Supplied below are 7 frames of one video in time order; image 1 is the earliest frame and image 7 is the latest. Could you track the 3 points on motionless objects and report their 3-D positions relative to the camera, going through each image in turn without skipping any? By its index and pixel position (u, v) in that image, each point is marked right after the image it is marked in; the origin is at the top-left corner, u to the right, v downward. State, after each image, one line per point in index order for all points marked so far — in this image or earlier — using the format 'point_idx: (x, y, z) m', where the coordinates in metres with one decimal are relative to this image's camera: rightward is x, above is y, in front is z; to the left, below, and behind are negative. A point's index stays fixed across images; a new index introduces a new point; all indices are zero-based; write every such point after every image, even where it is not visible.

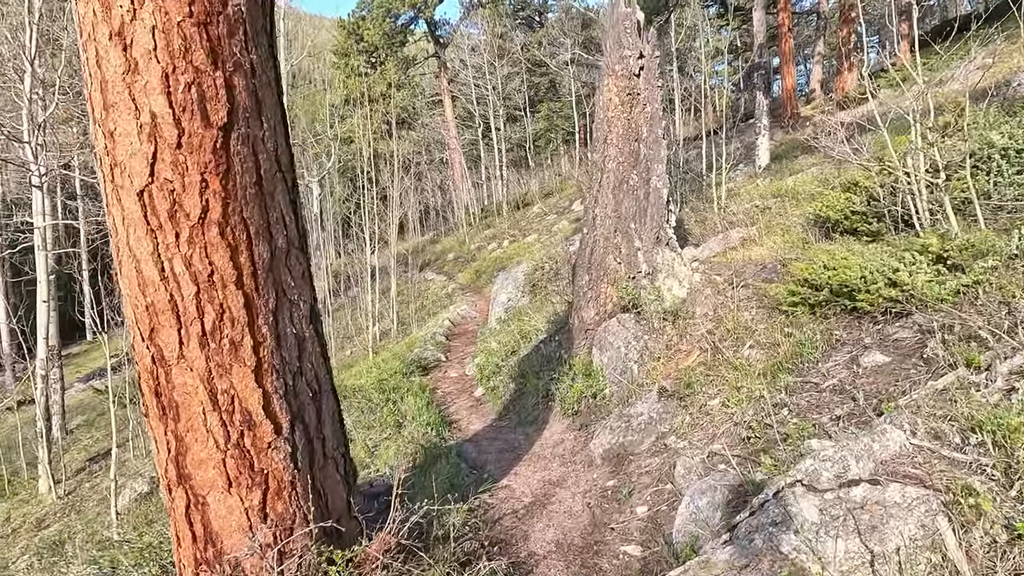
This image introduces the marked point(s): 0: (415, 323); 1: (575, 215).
0: (-1.6, -0.6, +11.2) m
1: (+1.6, +1.9, +17.7) m
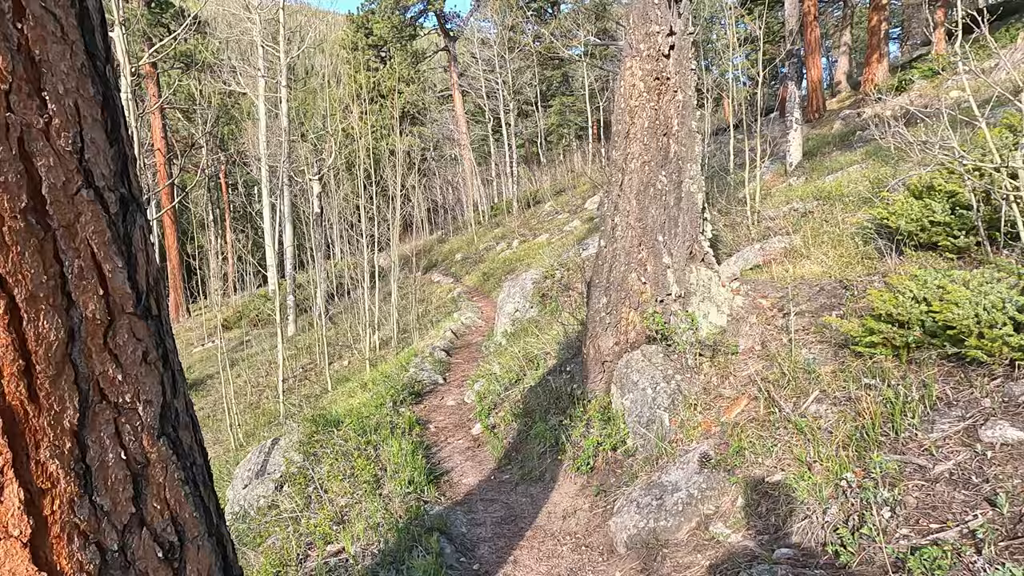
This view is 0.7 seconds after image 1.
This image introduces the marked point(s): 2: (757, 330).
0: (-1.5, -0.7, +10.5) m
1: (+1.9, +1.9, +16.9) m
2: (+1.2, -0.2, +3.4) m
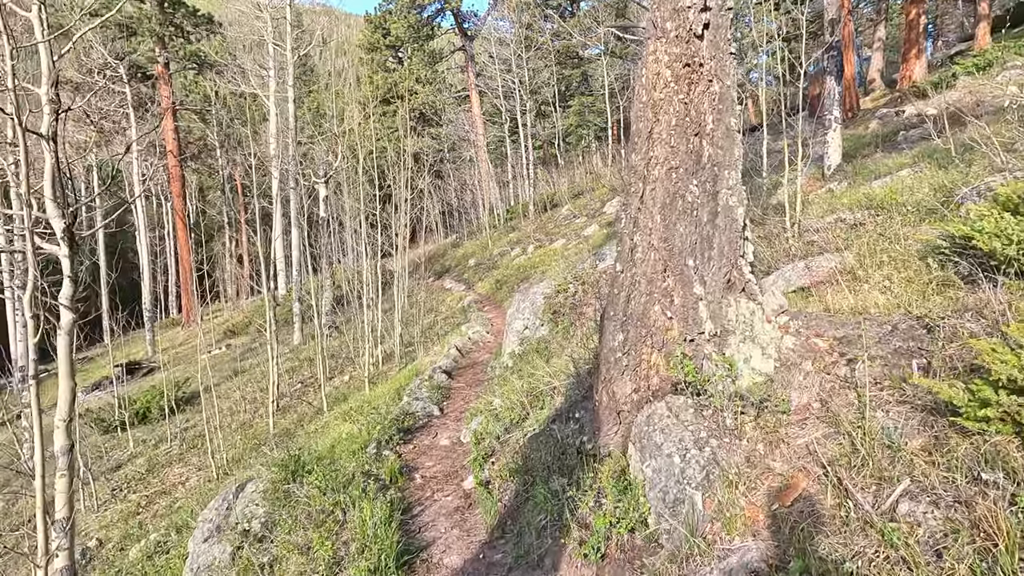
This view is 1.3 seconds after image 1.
0: (-1.3, -0.9, +9.9) m
1: (+2.3, +1.7, +16.2) m
2: (+1.2, -0.4, +2.7) m
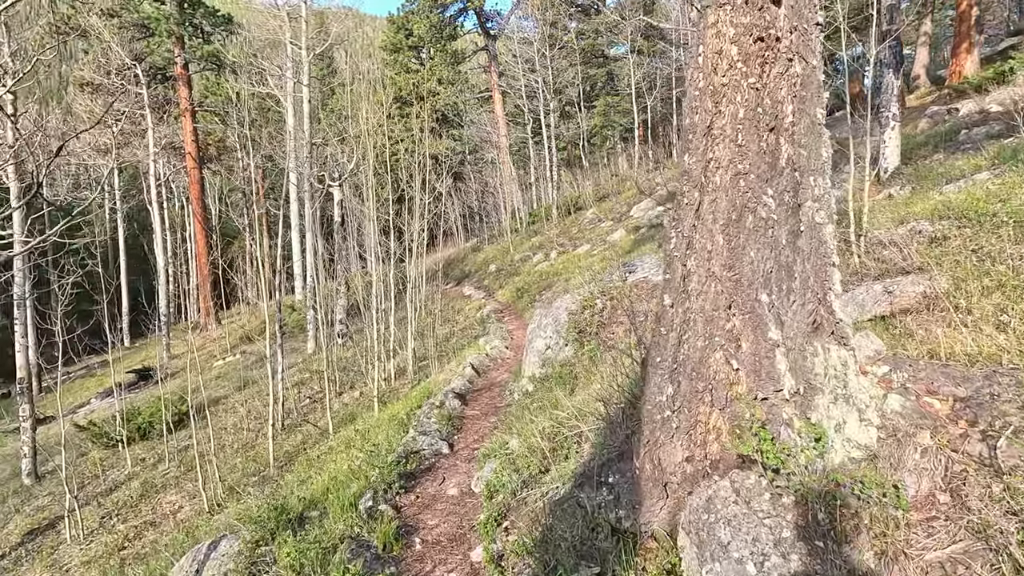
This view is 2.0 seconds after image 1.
0: (-1.0, -1.0, +9.2) m
1: (+2.8, +1.5, +15.5) m
2: (+1.3, -0.5, +2.0) m
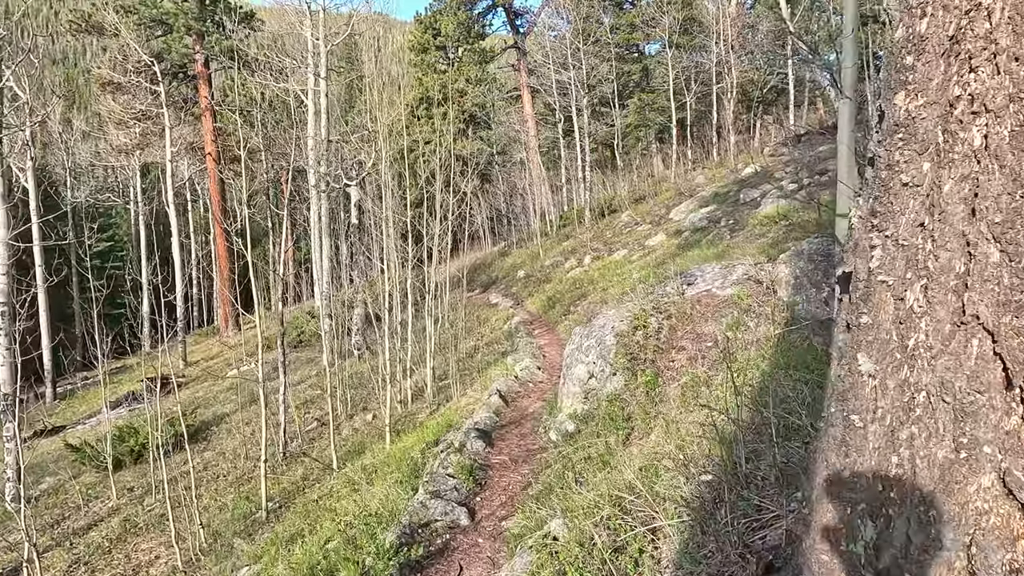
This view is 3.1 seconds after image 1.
0: (-0.6, -1.1, +8.2) m
1: (+3.5, +1.3, +14.3) m
2: (+1.4, -0.6, +0.8) m
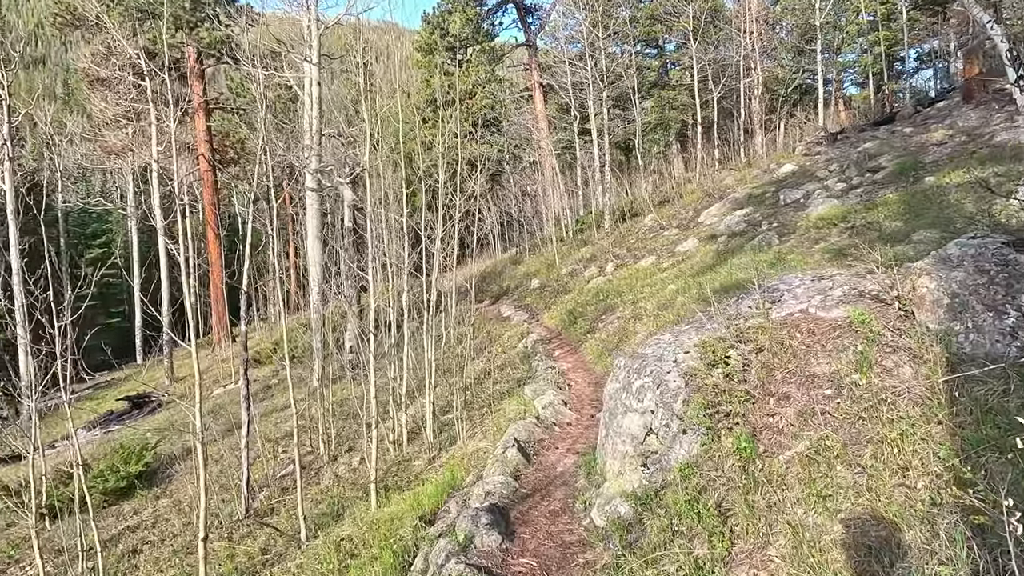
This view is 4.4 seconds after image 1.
0: (-0.4, -1.3, +6.7) m
1: (+3.7, +1.1, +12.8) m
2: (+1.5, -0.7, -0.7) m
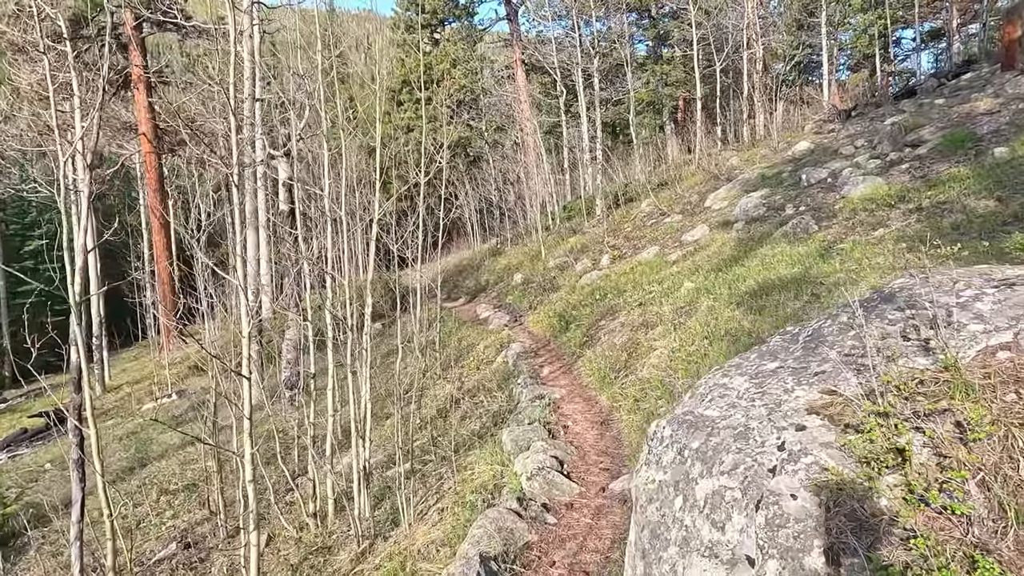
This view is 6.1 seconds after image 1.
0: (-0.6, -1.3, +4.8) m
1: (+3.4, +1.2, +10.9) m
2: (+1.4, -0.8, -2.6) m
